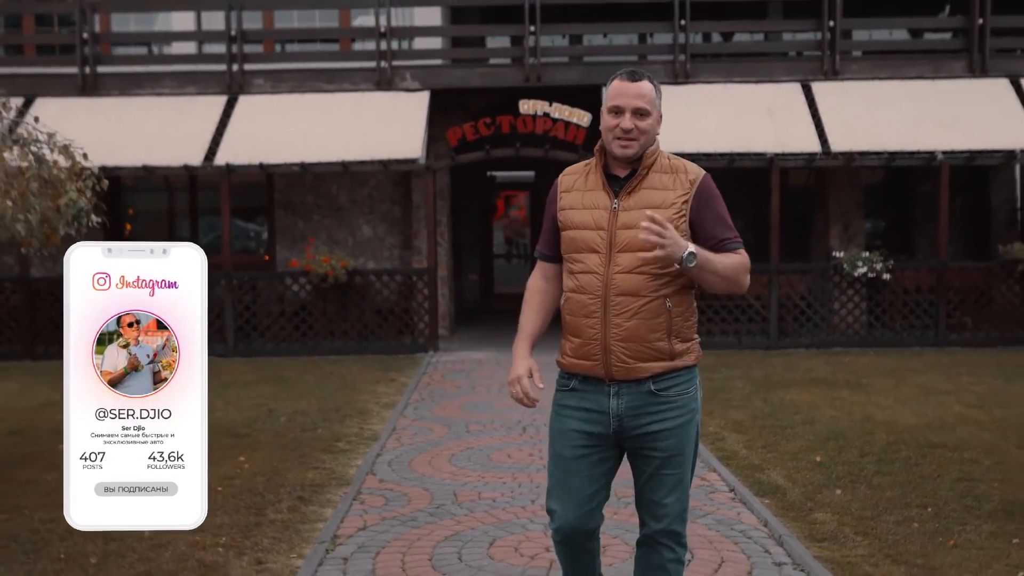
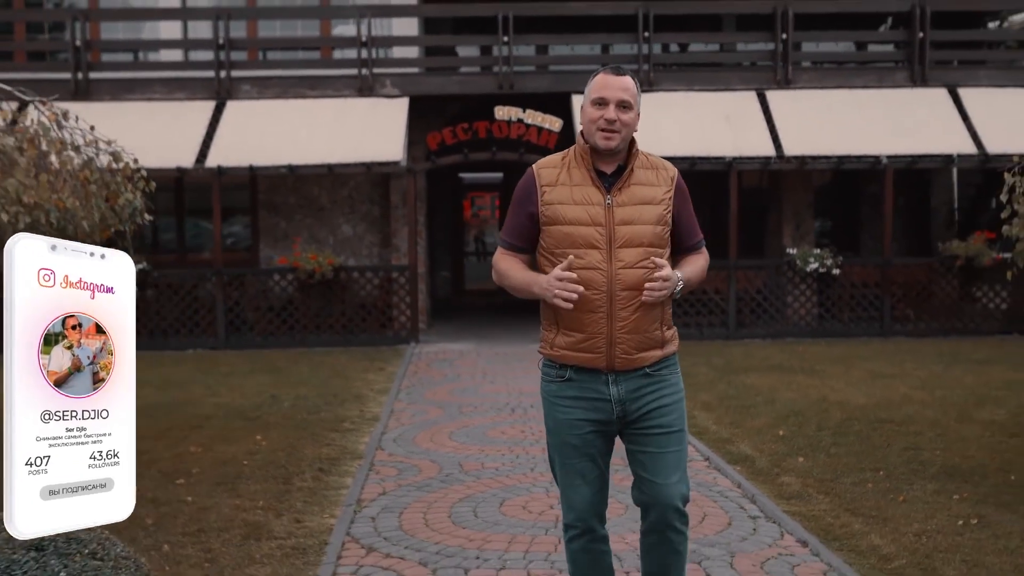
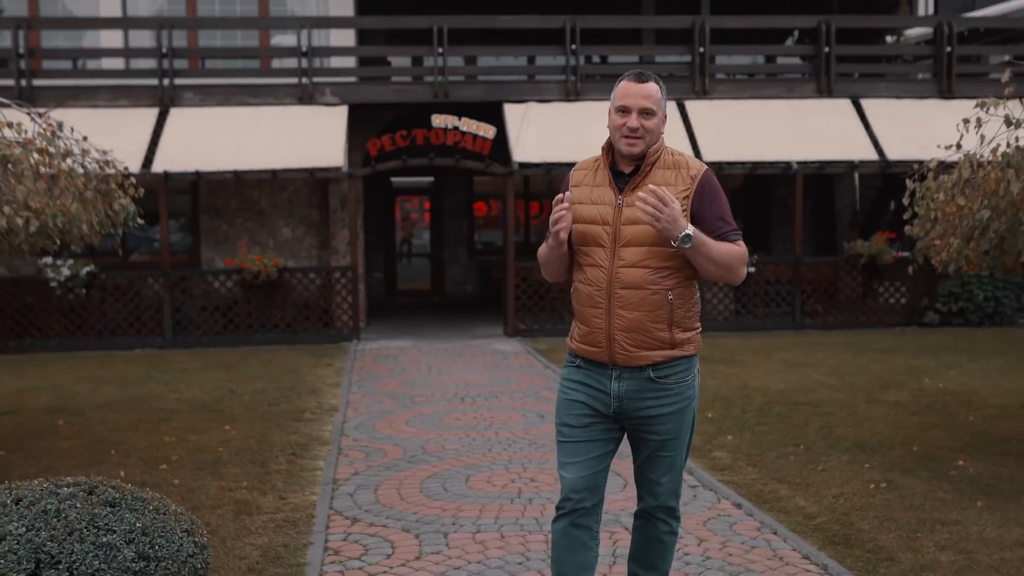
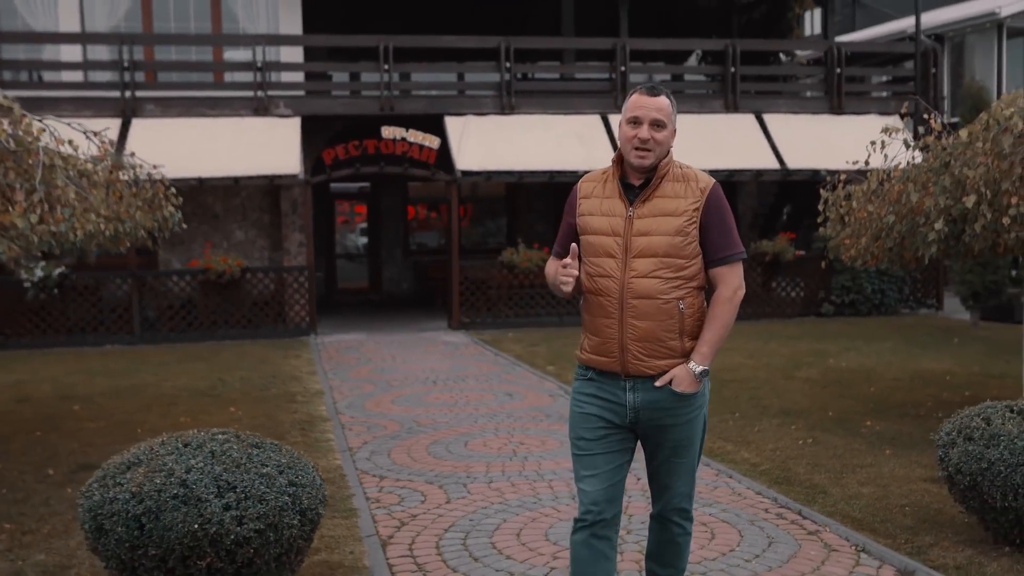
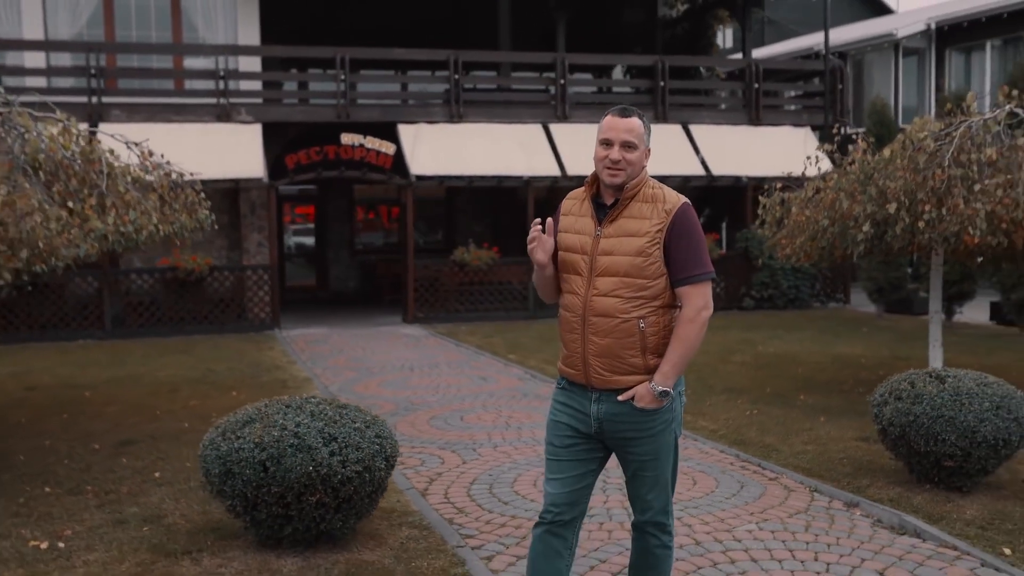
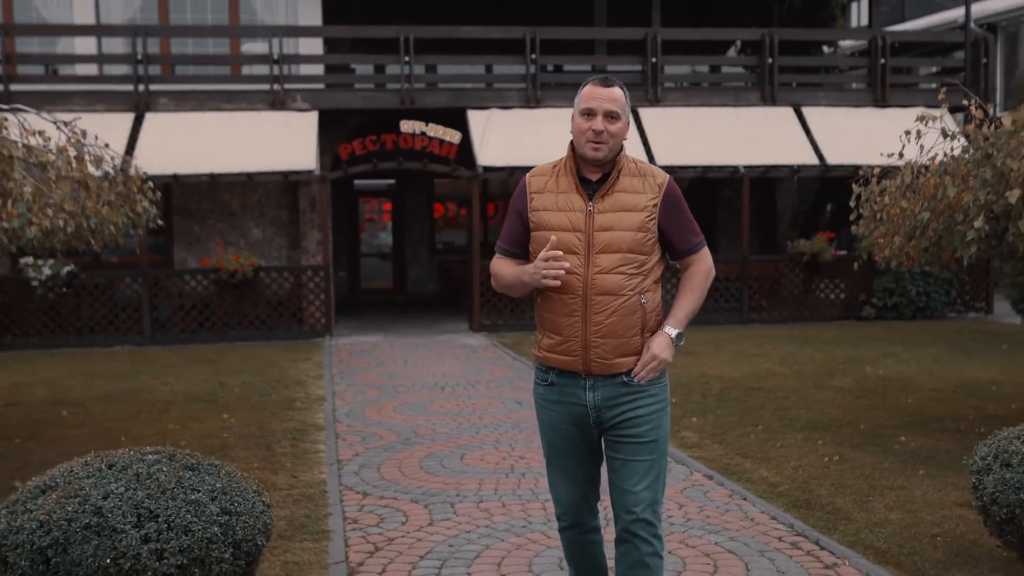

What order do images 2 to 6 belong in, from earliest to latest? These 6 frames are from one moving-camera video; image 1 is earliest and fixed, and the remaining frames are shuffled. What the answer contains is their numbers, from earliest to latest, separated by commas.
2, 3, 6, 4, 5
